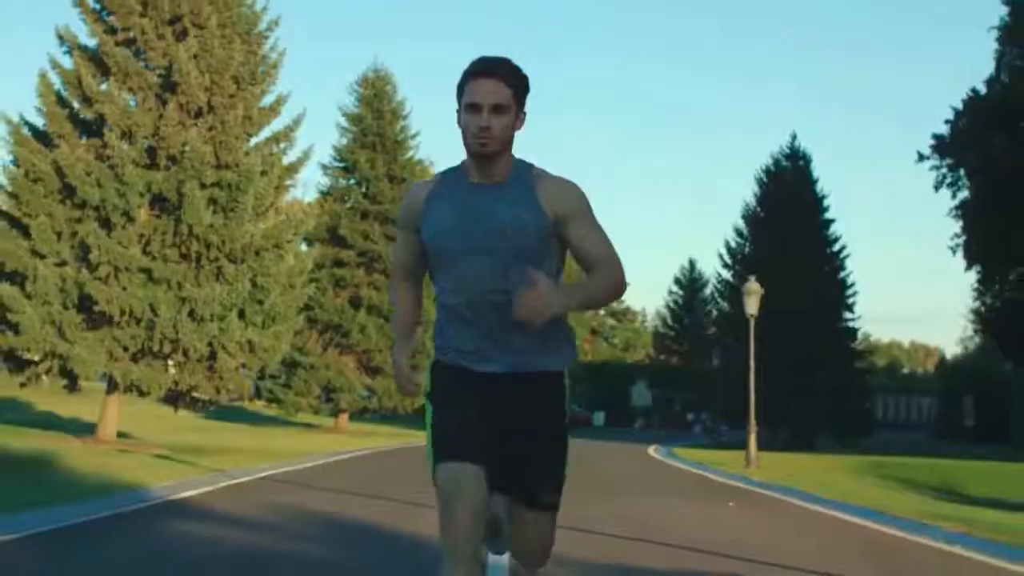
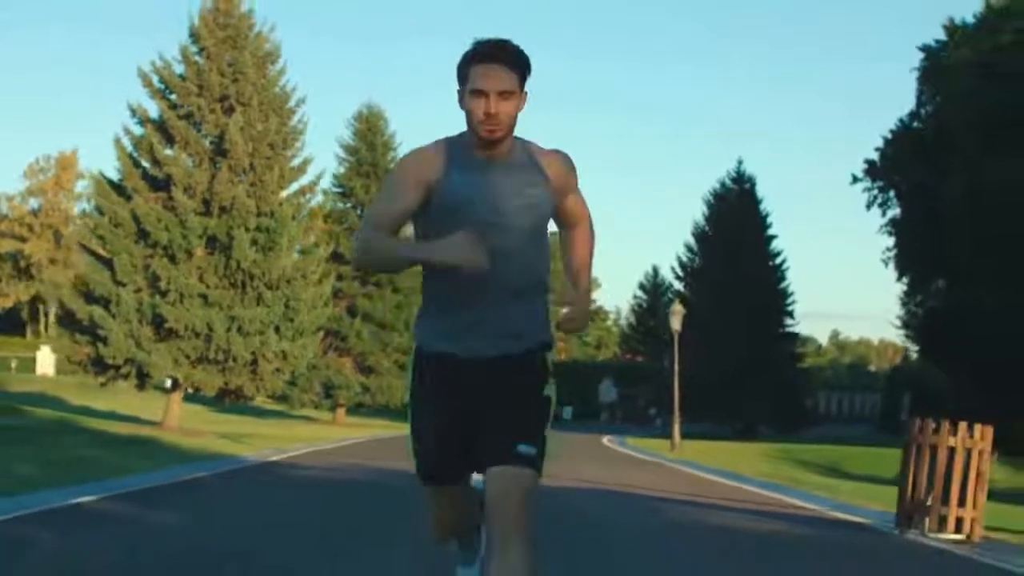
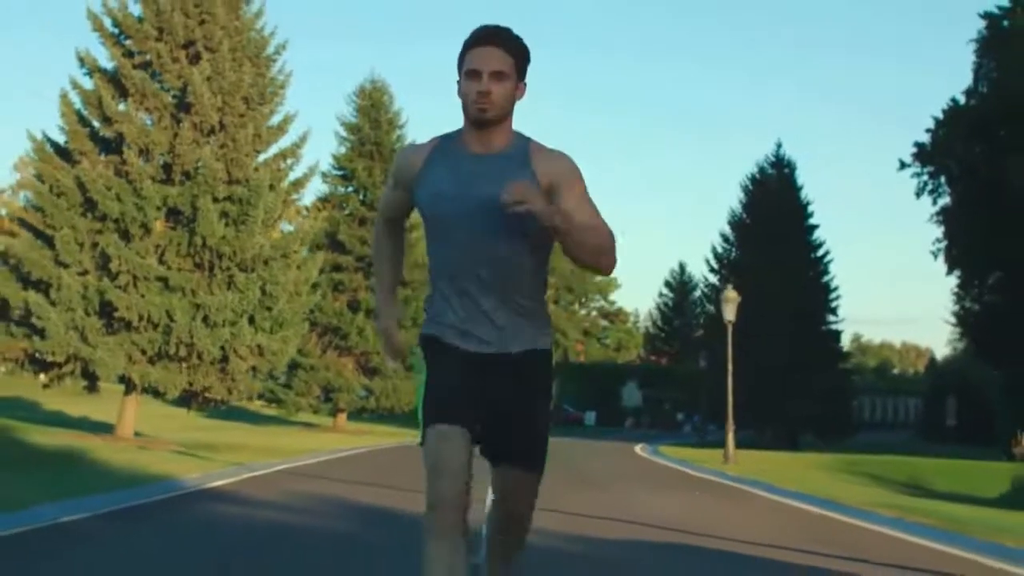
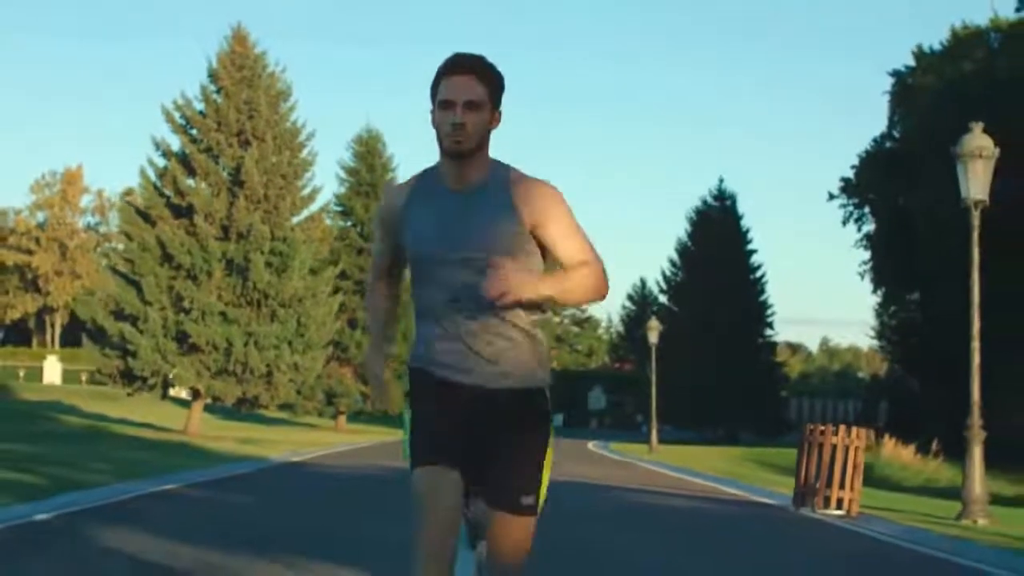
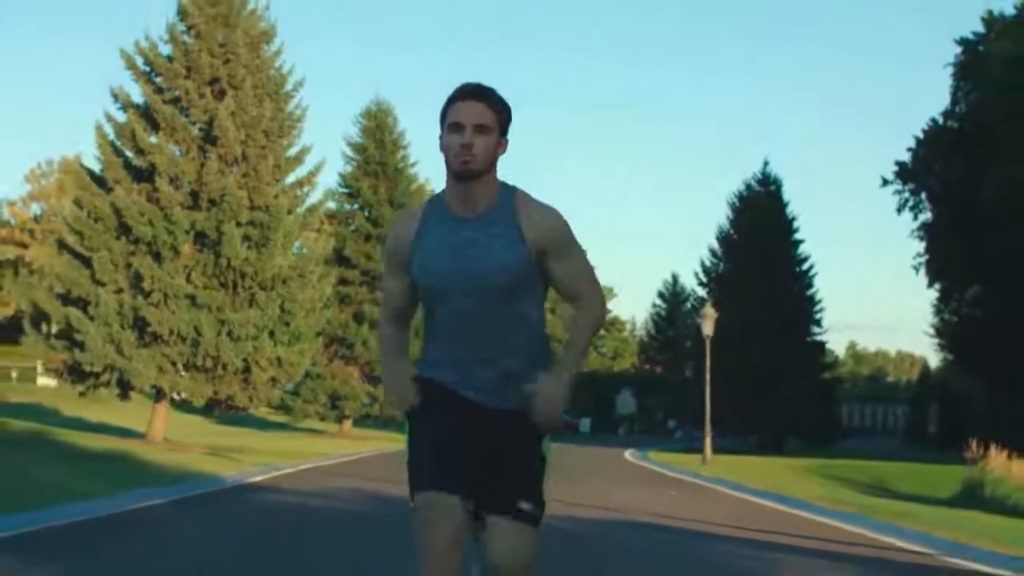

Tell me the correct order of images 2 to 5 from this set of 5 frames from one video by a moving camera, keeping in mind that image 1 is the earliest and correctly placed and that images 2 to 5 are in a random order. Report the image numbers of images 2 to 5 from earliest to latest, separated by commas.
3, 5, 2, 4
